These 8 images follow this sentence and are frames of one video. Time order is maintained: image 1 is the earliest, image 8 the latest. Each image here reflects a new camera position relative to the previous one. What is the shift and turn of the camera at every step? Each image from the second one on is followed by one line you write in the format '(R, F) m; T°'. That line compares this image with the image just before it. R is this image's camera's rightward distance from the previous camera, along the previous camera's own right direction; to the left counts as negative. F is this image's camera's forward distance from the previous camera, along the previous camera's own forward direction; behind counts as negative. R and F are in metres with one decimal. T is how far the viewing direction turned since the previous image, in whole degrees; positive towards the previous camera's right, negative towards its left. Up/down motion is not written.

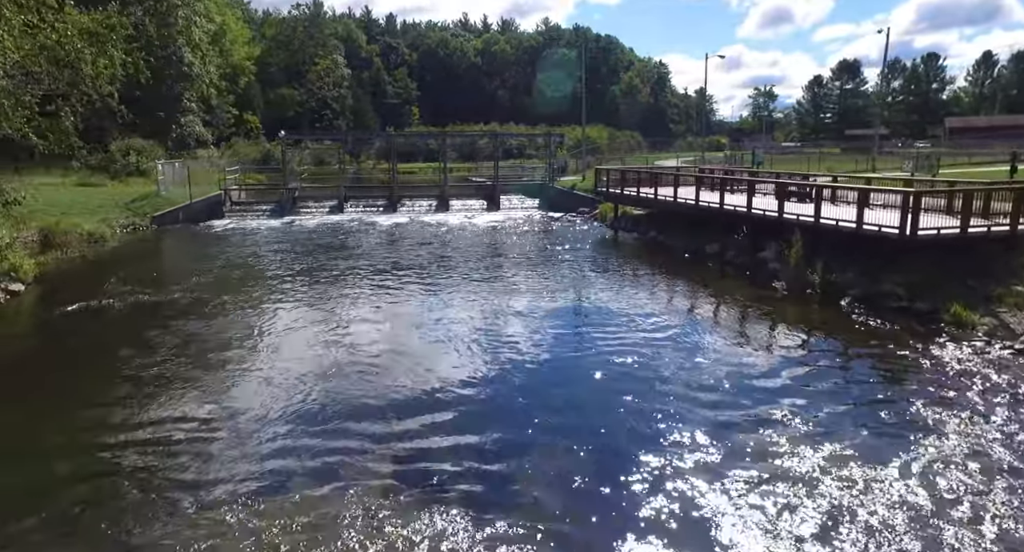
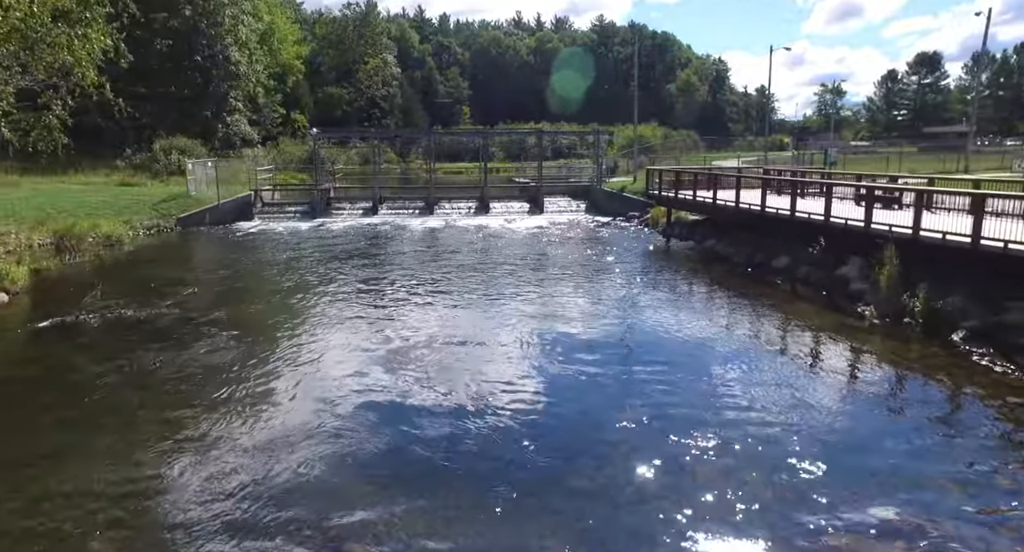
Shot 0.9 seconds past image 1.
(+0.4, +2.5) m; -4°
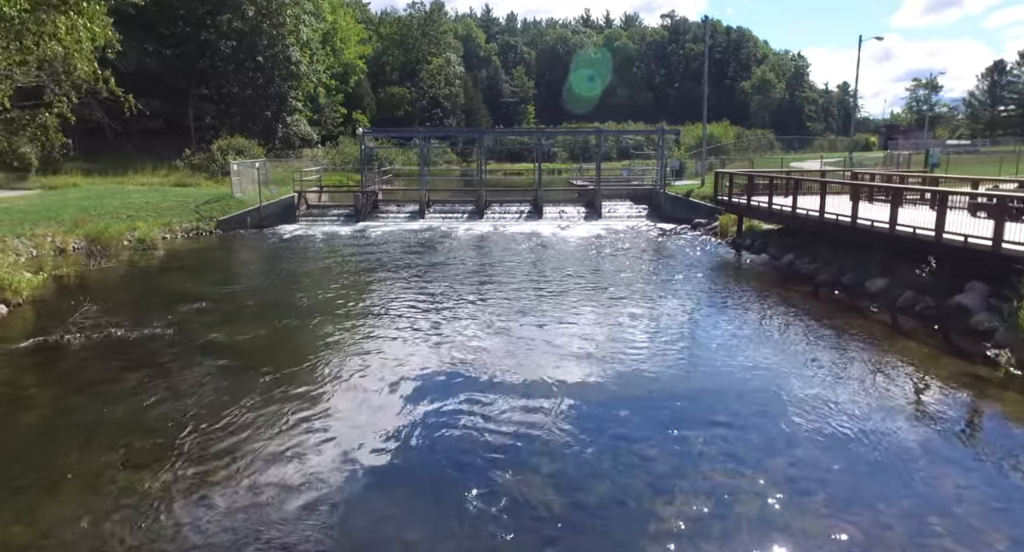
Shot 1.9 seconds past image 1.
(+0.5, +2.3) m; -6°
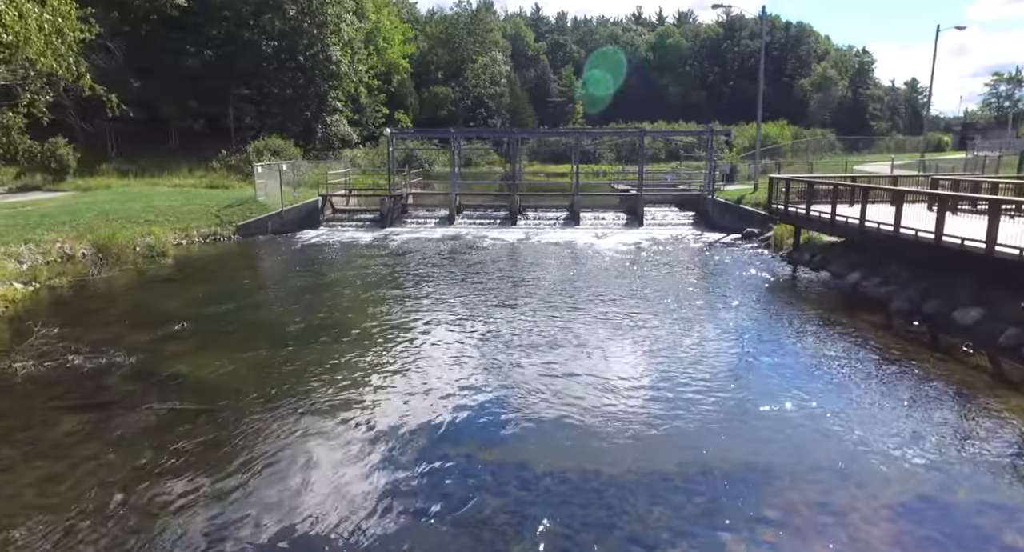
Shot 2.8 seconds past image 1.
(+0.7, +2.1) m; -4°
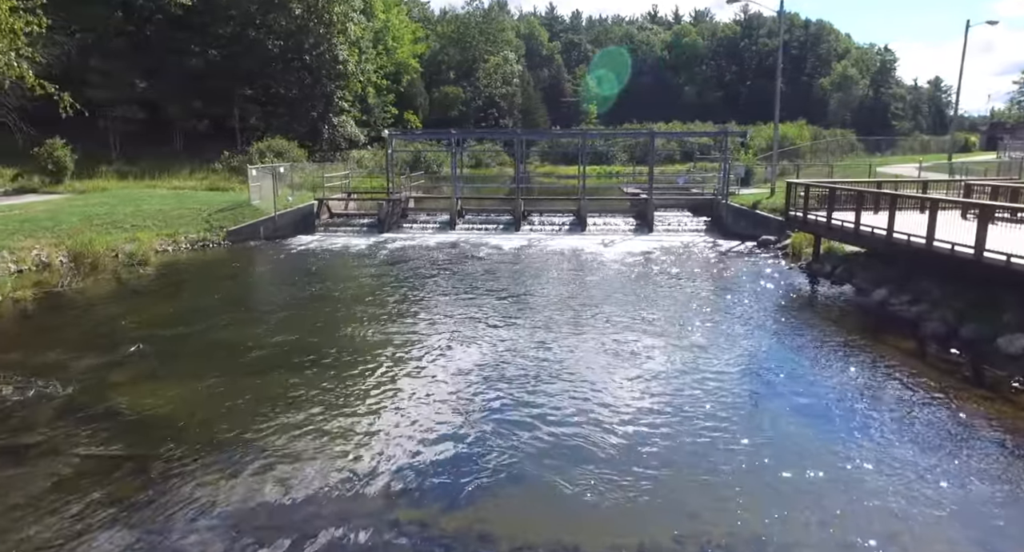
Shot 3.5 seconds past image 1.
(+0.5, +1.4) m; -1°
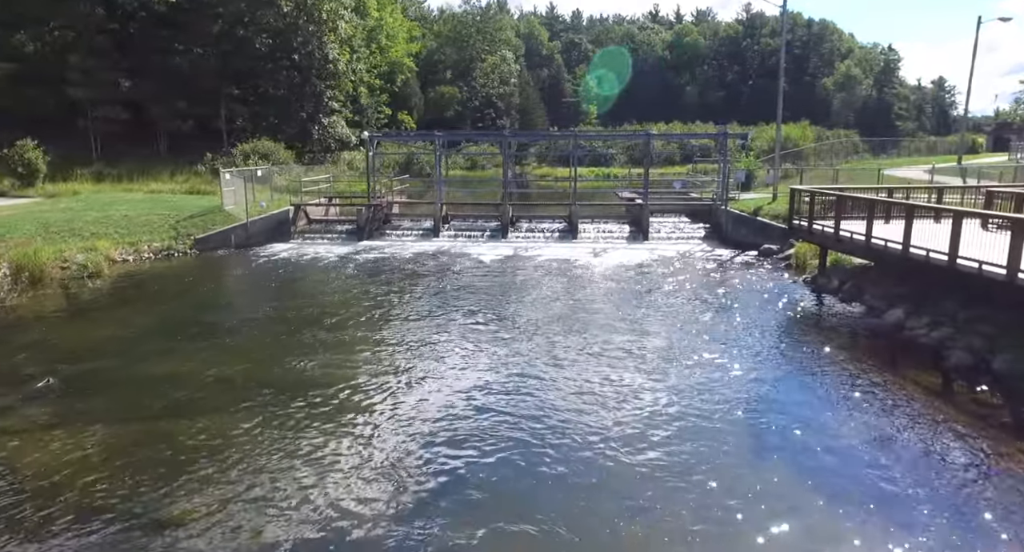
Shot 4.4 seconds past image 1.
(+0.6, +1.6) m; 0°
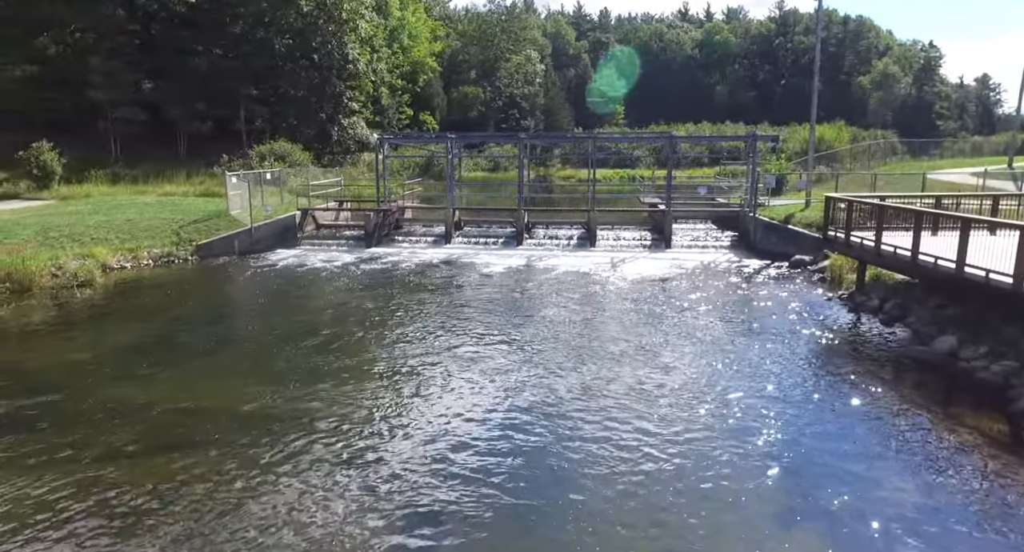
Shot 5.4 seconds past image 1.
(+0.5, +1.3) m; -2°
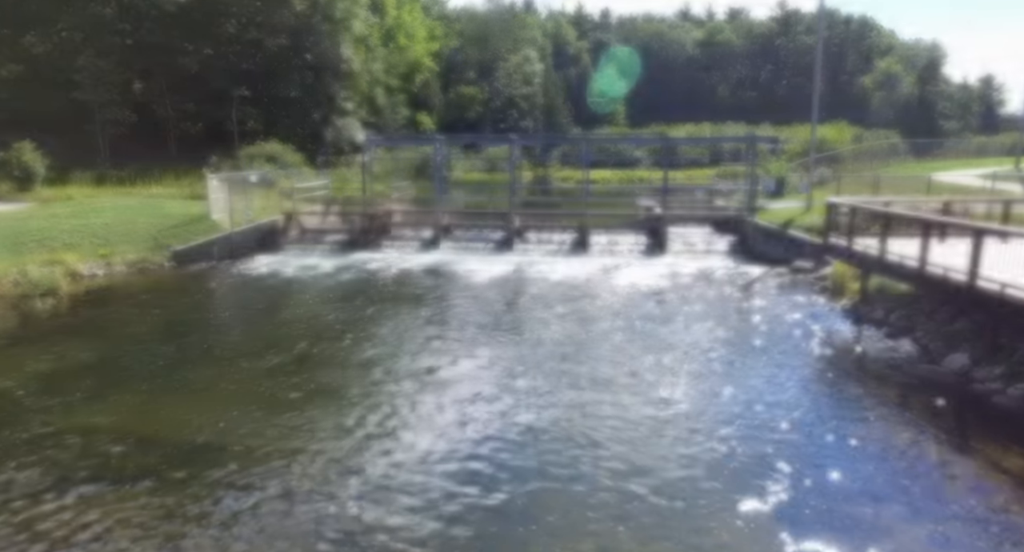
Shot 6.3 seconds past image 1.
(+0.4, +0.9) m; 0°
